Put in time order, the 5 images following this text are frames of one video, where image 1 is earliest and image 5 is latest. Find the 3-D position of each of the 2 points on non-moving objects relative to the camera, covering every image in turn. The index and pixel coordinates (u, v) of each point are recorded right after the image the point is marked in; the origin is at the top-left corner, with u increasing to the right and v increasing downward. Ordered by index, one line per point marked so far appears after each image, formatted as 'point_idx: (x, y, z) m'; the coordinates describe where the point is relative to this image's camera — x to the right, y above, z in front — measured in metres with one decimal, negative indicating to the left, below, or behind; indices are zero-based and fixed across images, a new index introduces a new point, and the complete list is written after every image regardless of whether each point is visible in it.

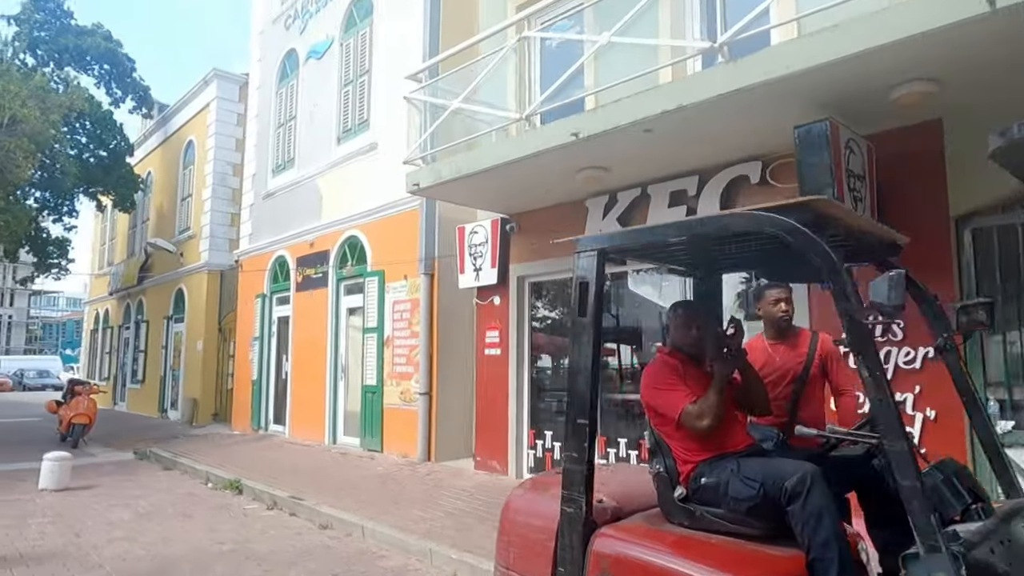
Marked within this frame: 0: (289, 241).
0: (-4.3, +0.9, +12.6) m
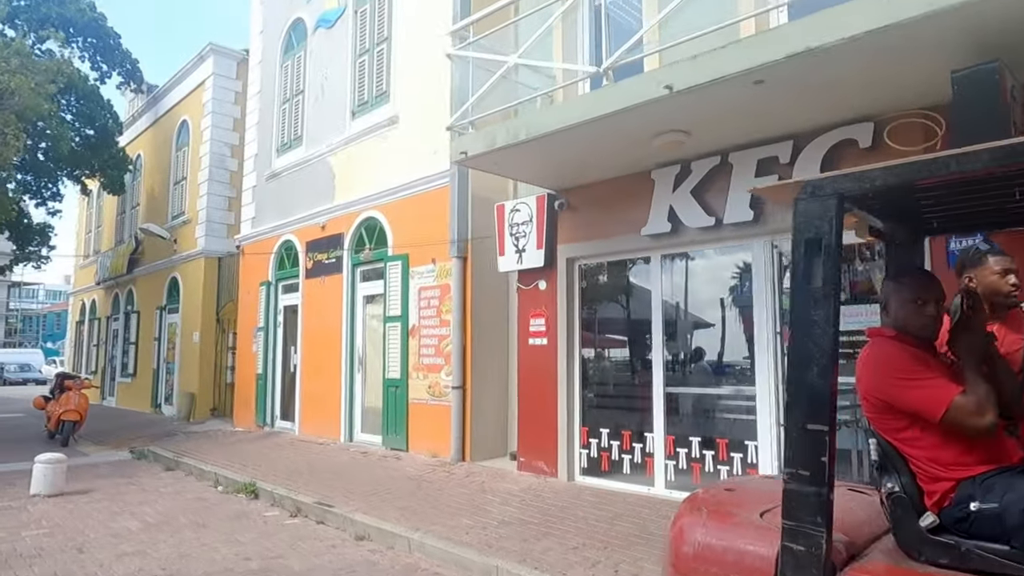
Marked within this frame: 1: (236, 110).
0: (-3.8, +1.1, +11.8) m
1: (-6.6, +4.3, +15.9) m
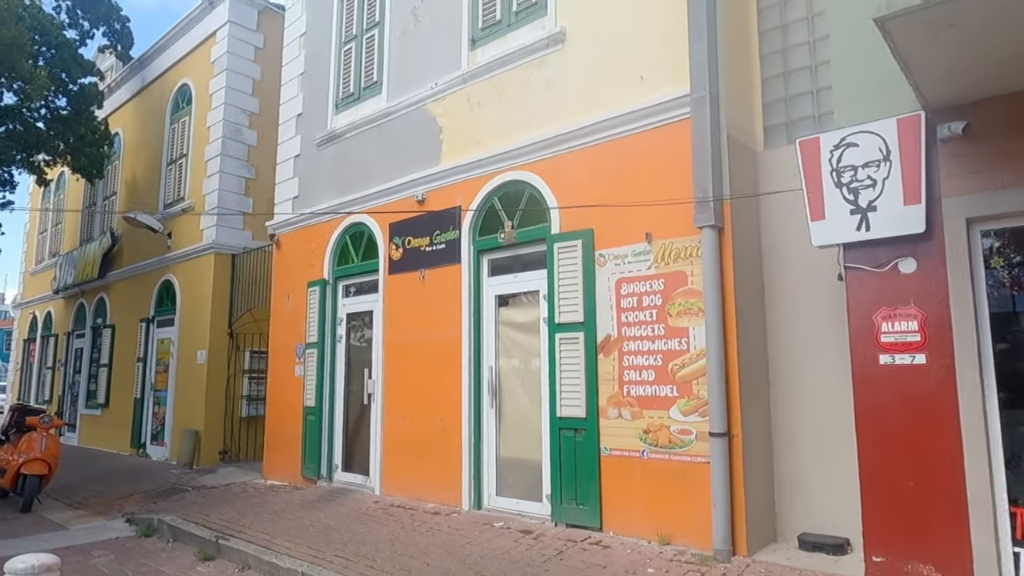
0: (-1.8, +1.1, +8.6) m
1: (-4.9, +4.1, +12.6) m
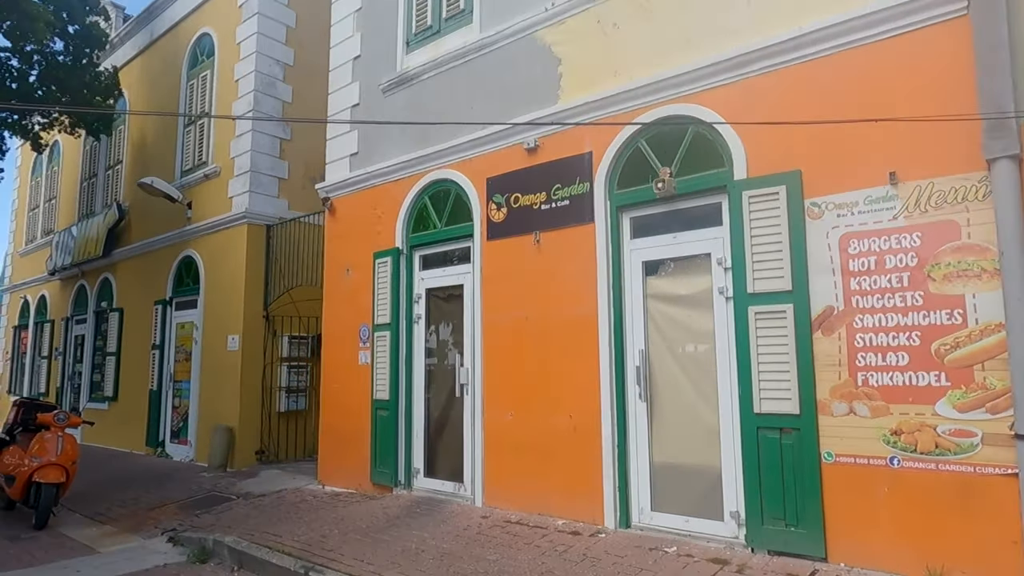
0: (-0.5, +1.4, +7.1) m
1: (-3.7, +4.5, +11.1) m
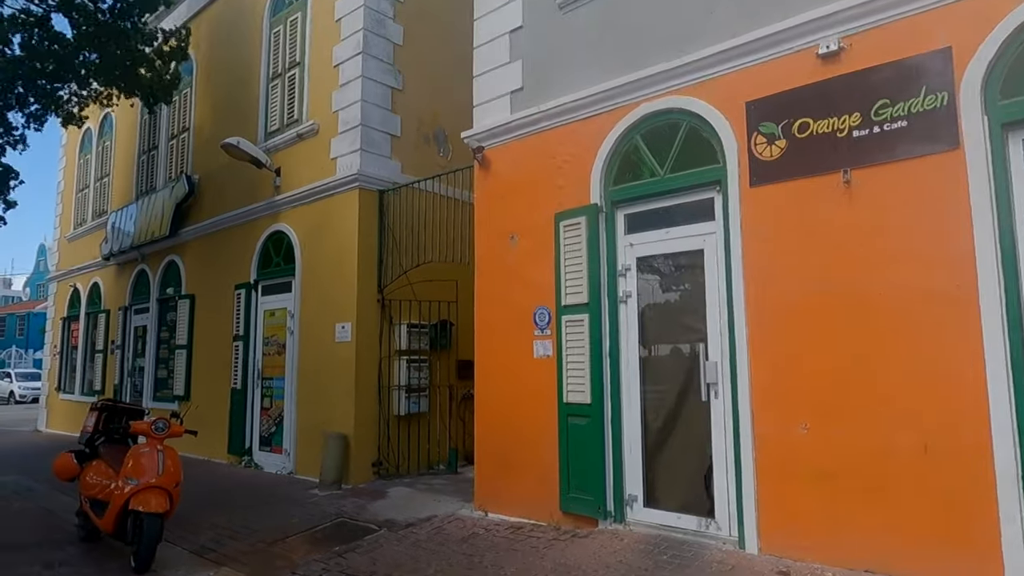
0: (+1.5, +1.7, +5.3) m
1: (-1.6, +4.8, +9.3) m
